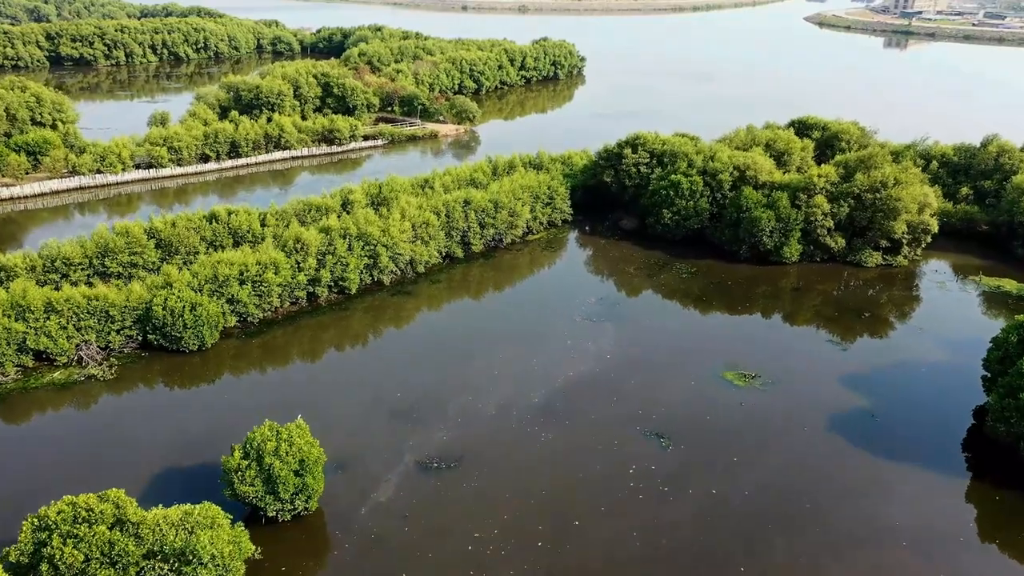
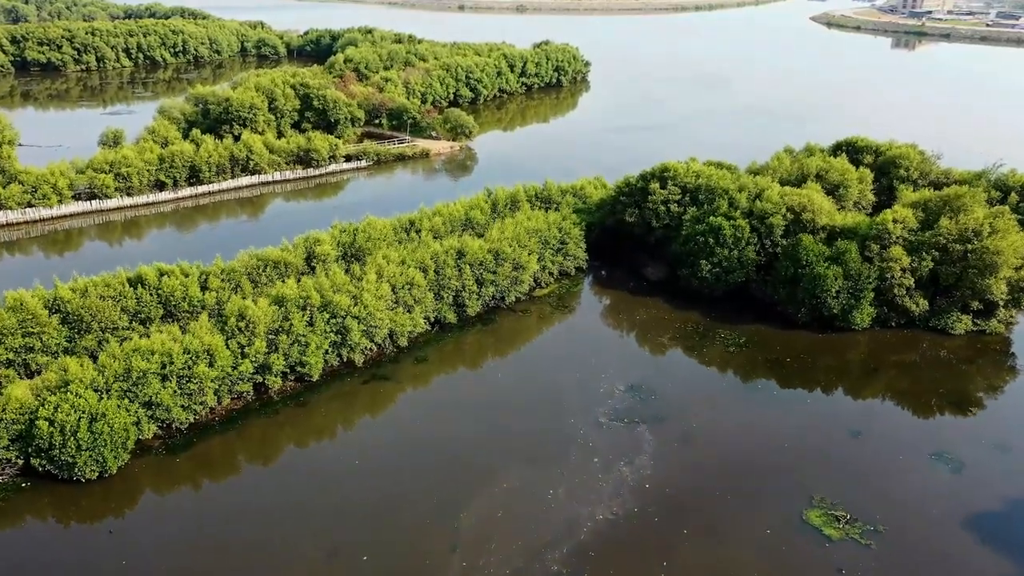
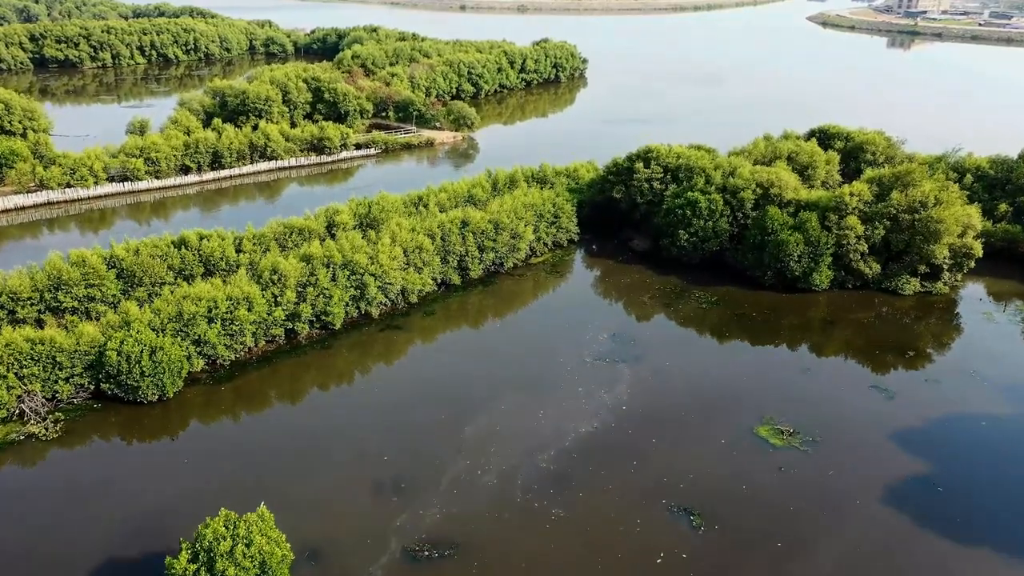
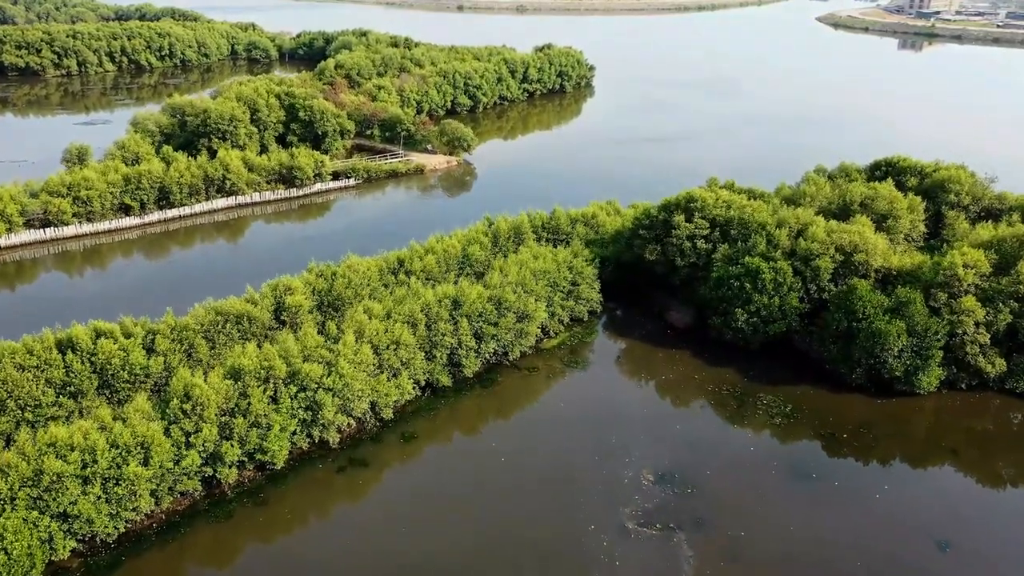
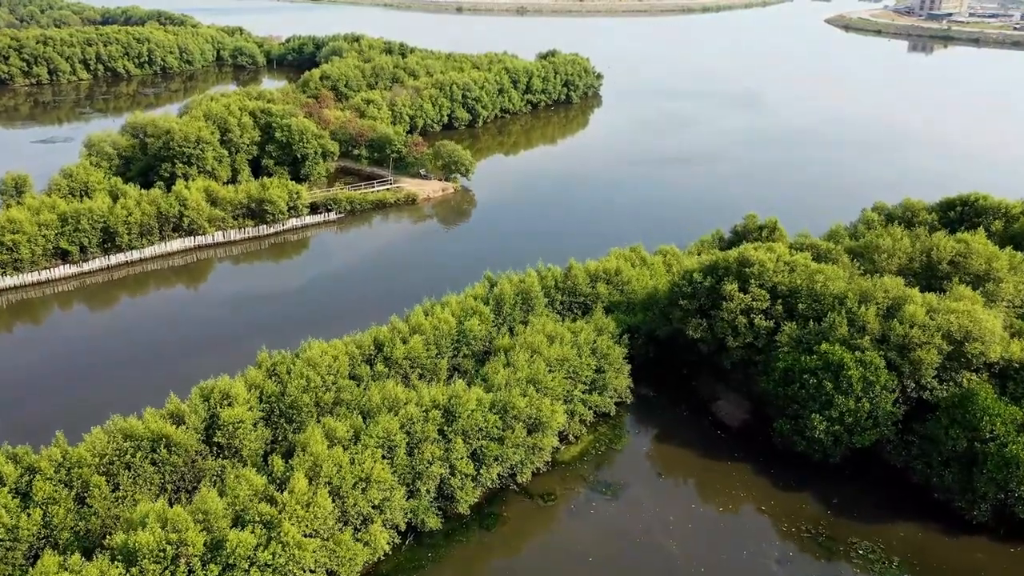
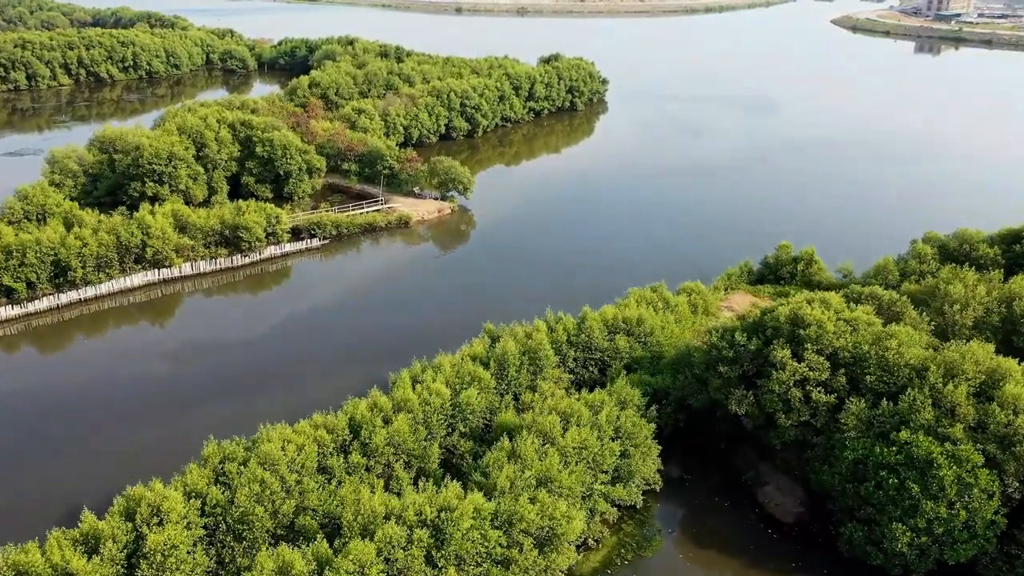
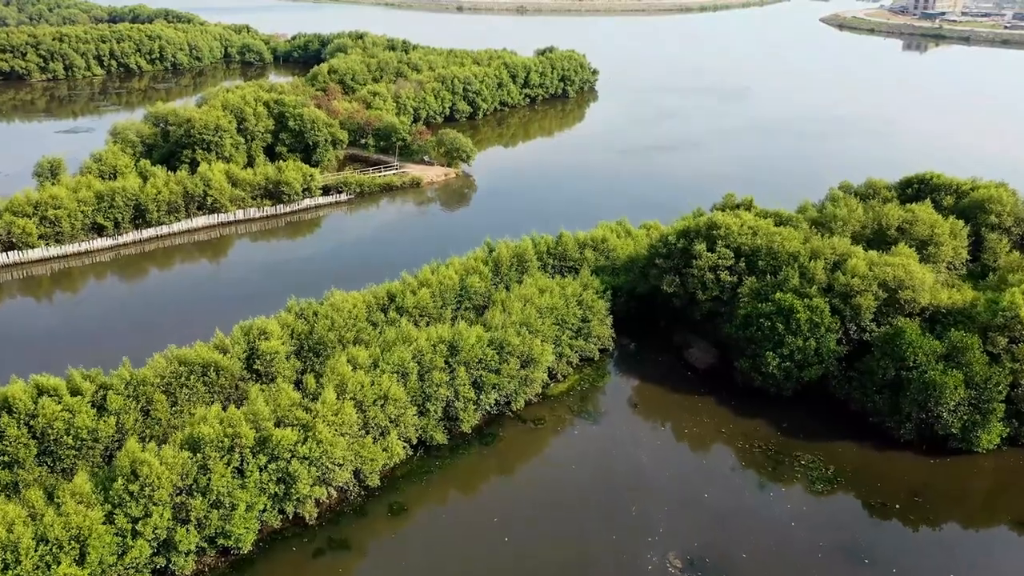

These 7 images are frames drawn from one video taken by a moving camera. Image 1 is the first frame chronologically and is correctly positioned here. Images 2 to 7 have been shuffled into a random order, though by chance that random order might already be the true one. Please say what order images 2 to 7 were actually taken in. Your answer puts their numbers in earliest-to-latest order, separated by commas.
3, 2, 4, 7, 5, 6
